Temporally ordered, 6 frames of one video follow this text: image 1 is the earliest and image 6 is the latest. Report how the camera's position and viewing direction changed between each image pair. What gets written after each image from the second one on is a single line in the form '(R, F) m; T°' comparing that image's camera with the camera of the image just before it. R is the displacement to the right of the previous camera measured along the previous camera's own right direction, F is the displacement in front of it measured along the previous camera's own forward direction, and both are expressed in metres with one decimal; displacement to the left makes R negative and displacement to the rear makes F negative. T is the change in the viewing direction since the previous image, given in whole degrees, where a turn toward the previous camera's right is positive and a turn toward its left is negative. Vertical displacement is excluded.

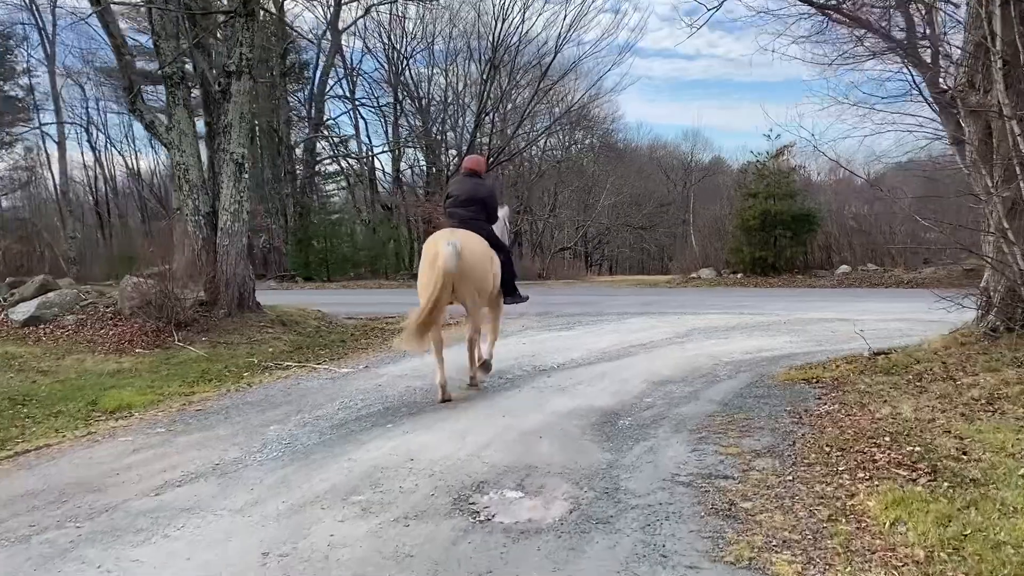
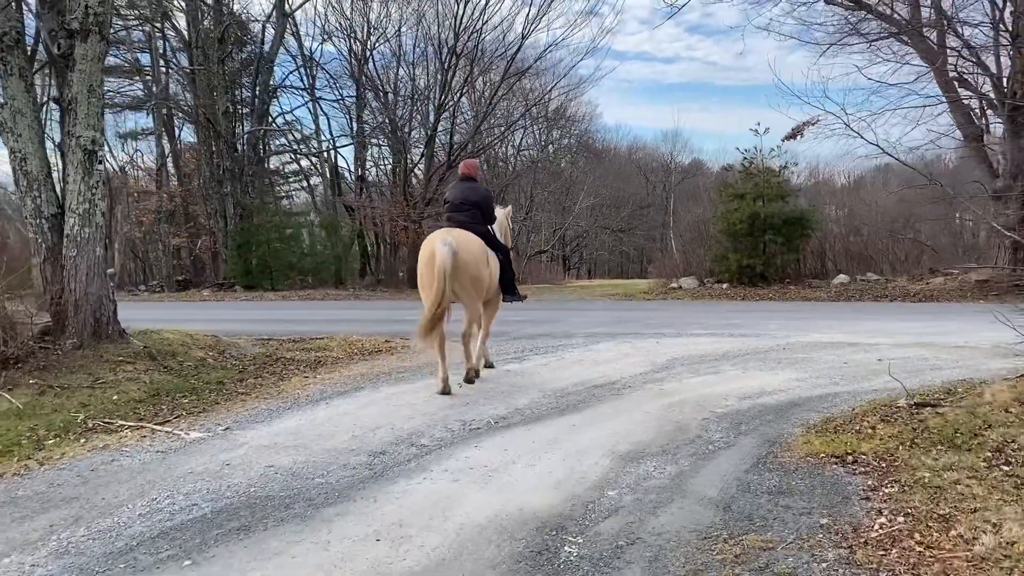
(+0.4, +2.0) m; +1°
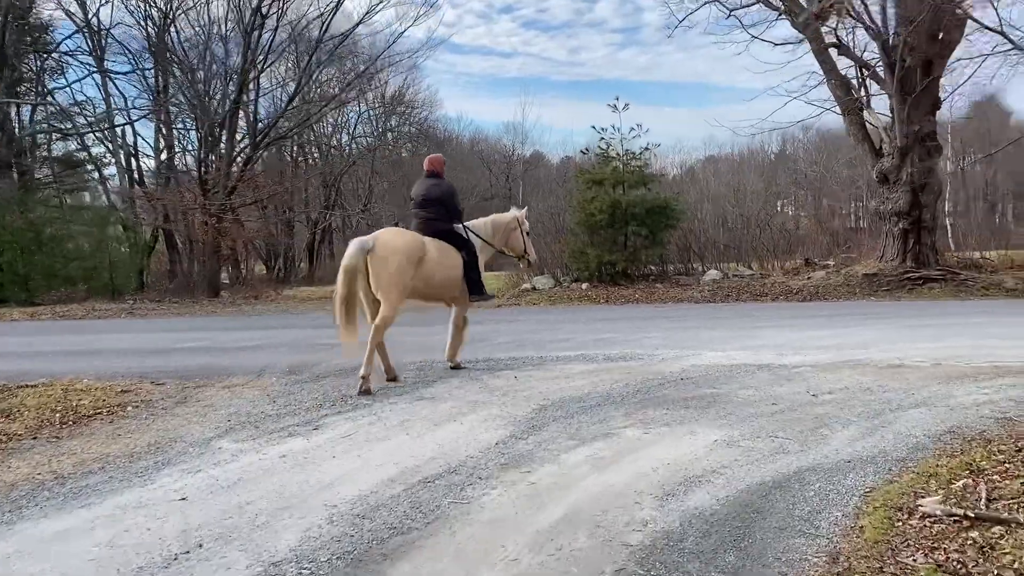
(+0.4, +2.8) m; +10°
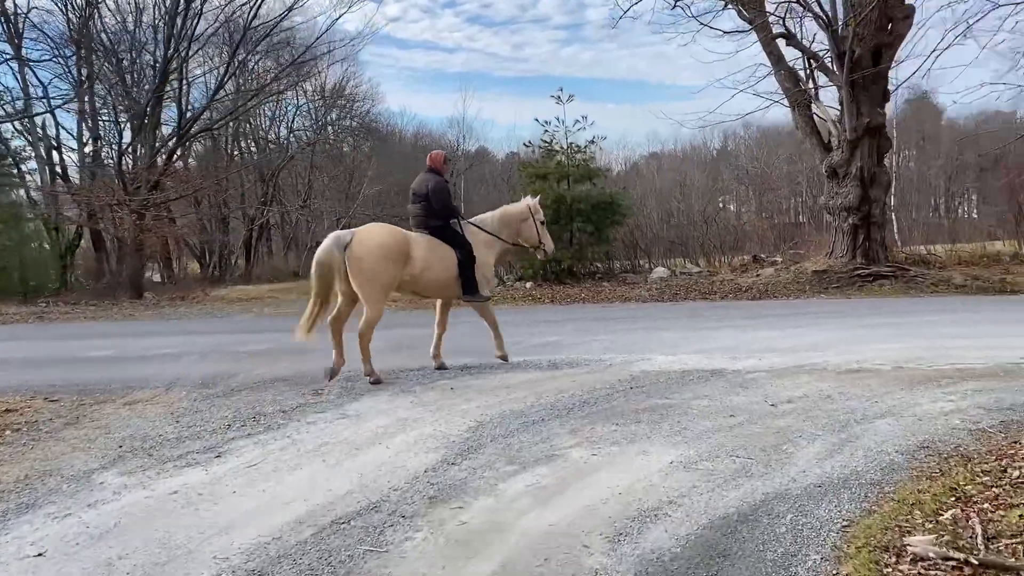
(+0.1, +0.6) m; +3°
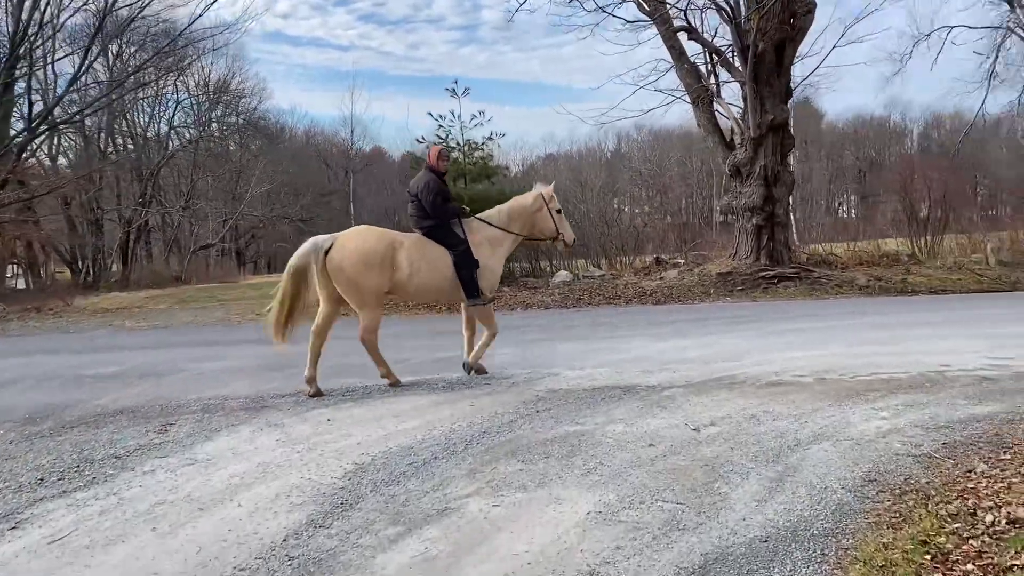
(+0.1, +0.8) m; +7°
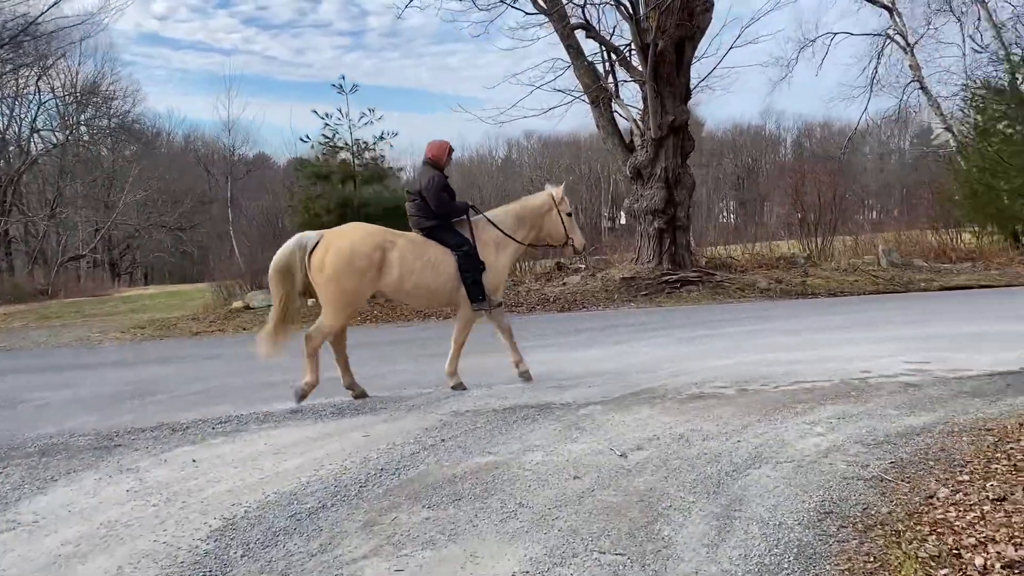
(0.0, +0.7) m; +7°
